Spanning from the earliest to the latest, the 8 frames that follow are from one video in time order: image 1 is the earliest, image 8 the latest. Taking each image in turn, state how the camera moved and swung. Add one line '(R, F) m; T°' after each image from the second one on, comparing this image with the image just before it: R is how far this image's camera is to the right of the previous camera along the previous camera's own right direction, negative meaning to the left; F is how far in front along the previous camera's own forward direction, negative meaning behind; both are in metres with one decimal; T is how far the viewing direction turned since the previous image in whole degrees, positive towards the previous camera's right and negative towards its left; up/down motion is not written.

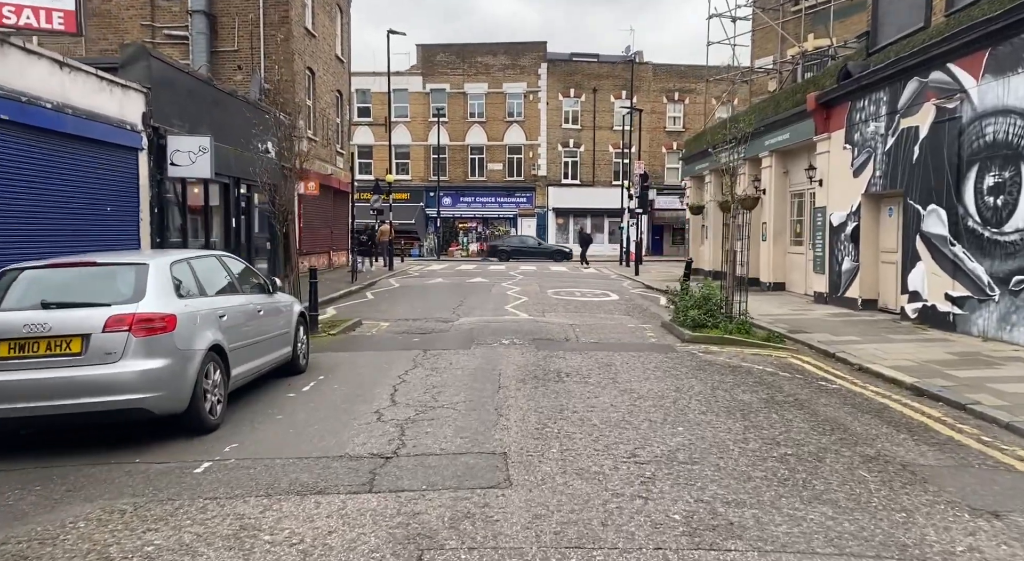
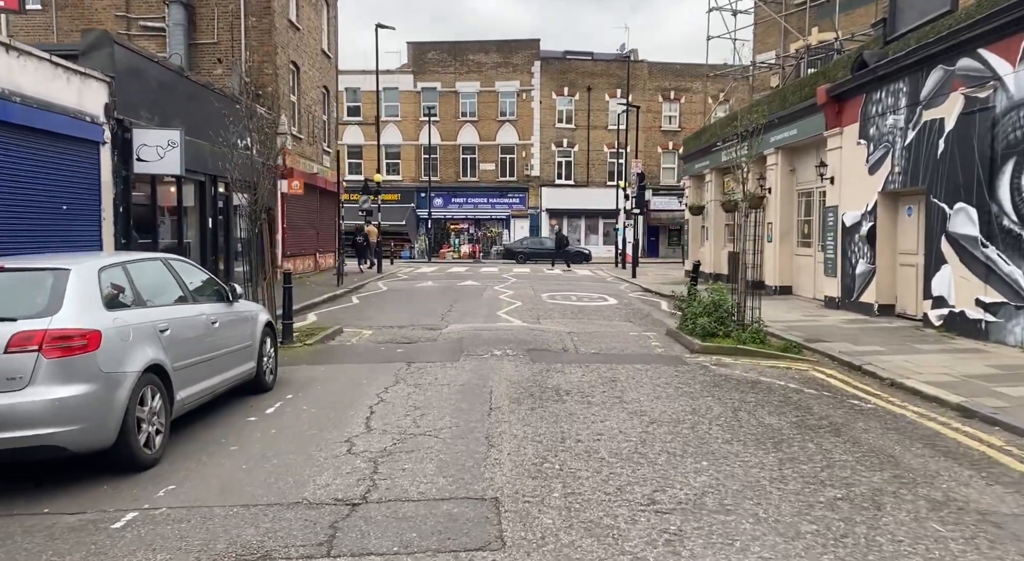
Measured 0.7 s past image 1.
(0.0, +1.0) m; +1°
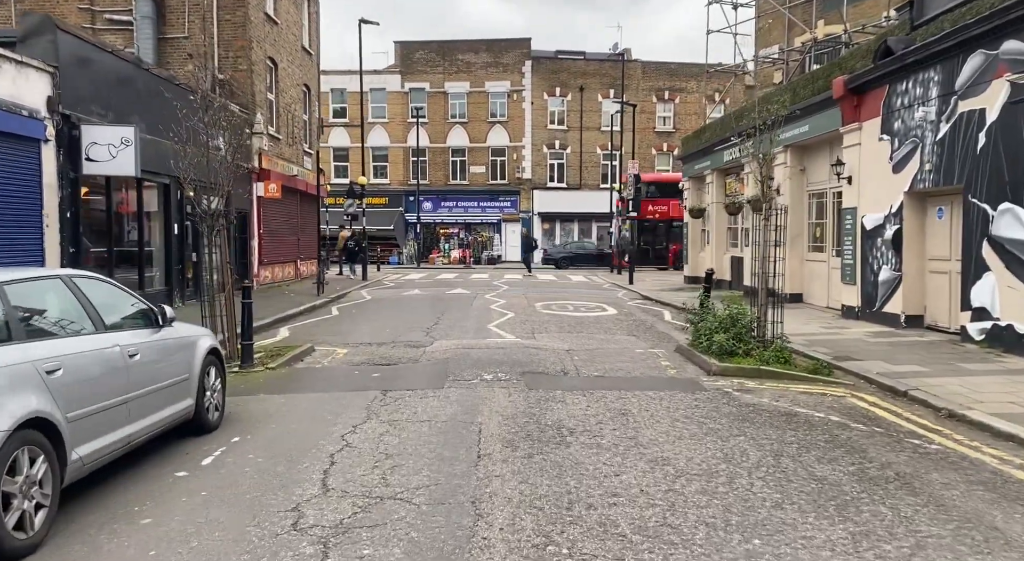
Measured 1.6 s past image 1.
(0.0, +1.3) m; +1°
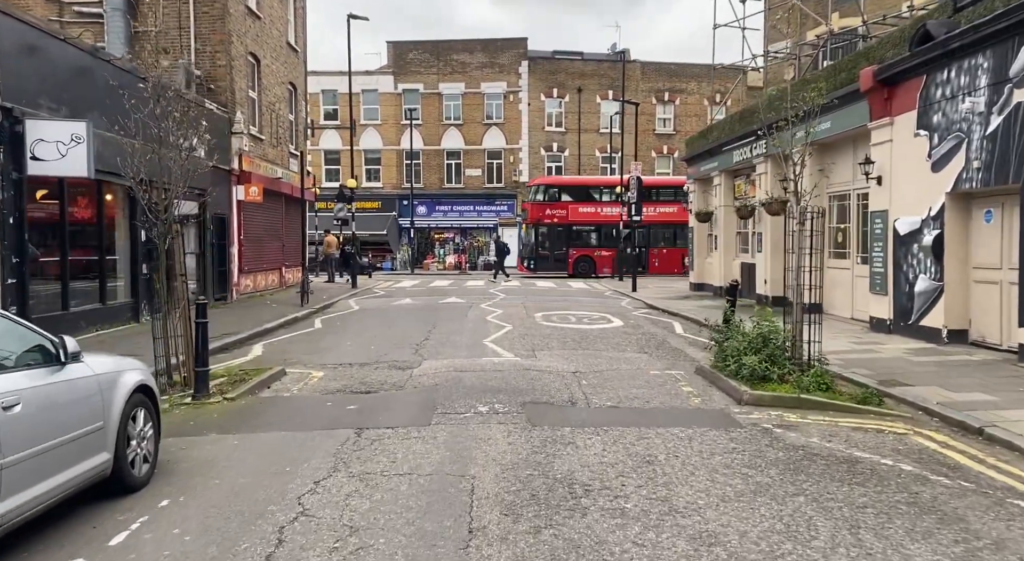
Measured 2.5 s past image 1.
(0.0, +1.3) m; 0°
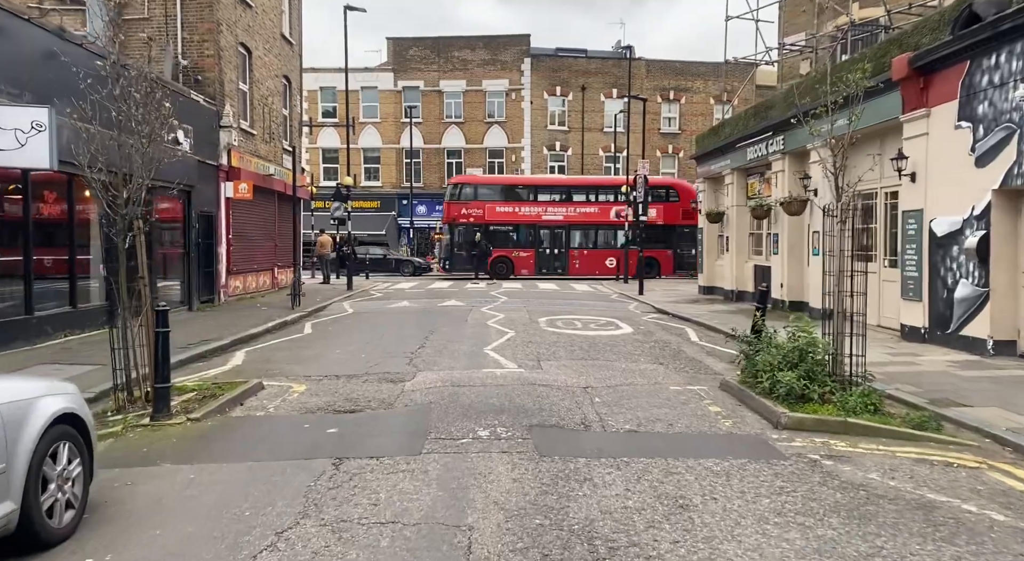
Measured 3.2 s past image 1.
(0.0, +1.0) m; 0°
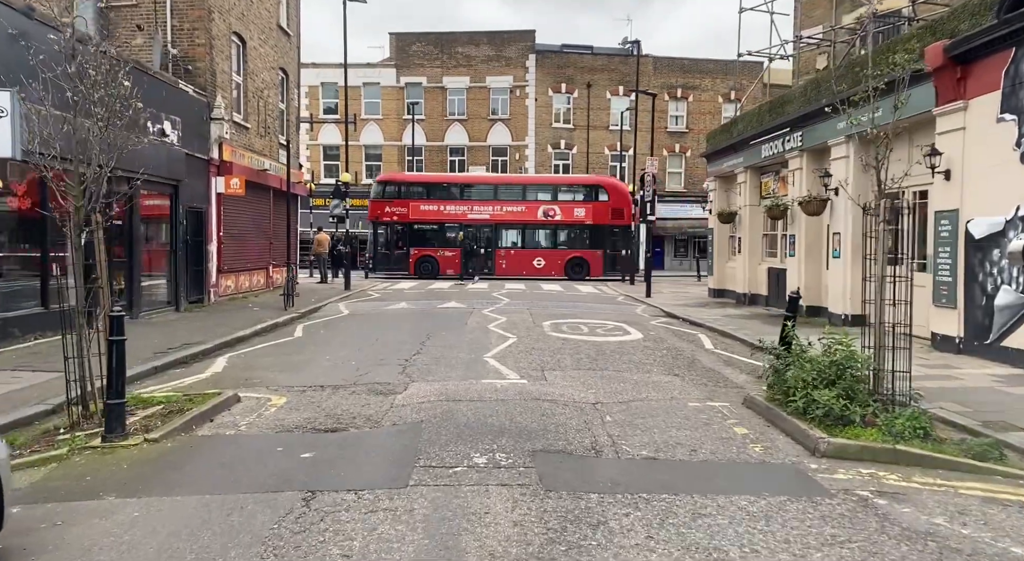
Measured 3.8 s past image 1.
(0.0, +0.8) m; 0°
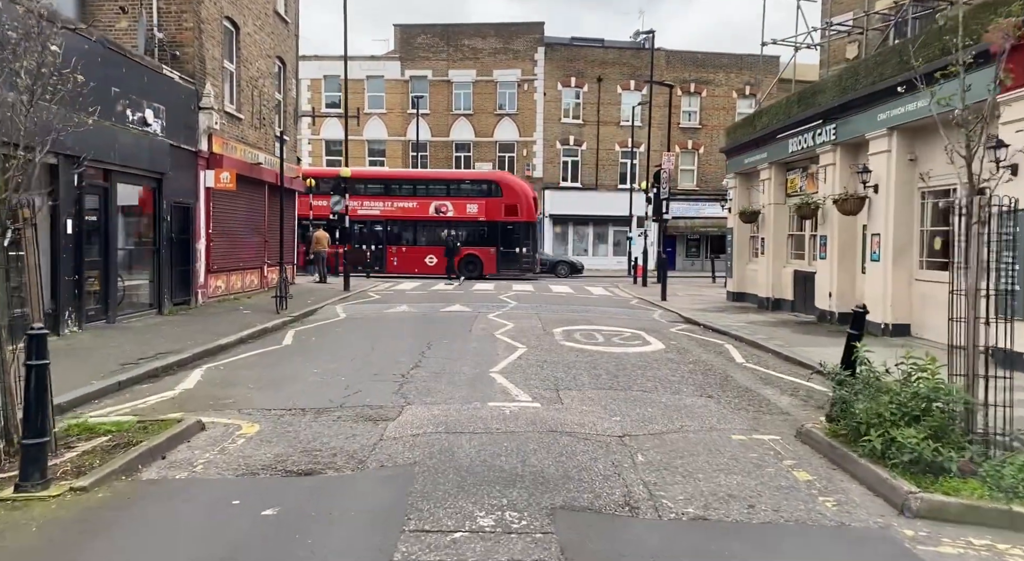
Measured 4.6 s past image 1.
(-0.1, +1.2) m; 0°
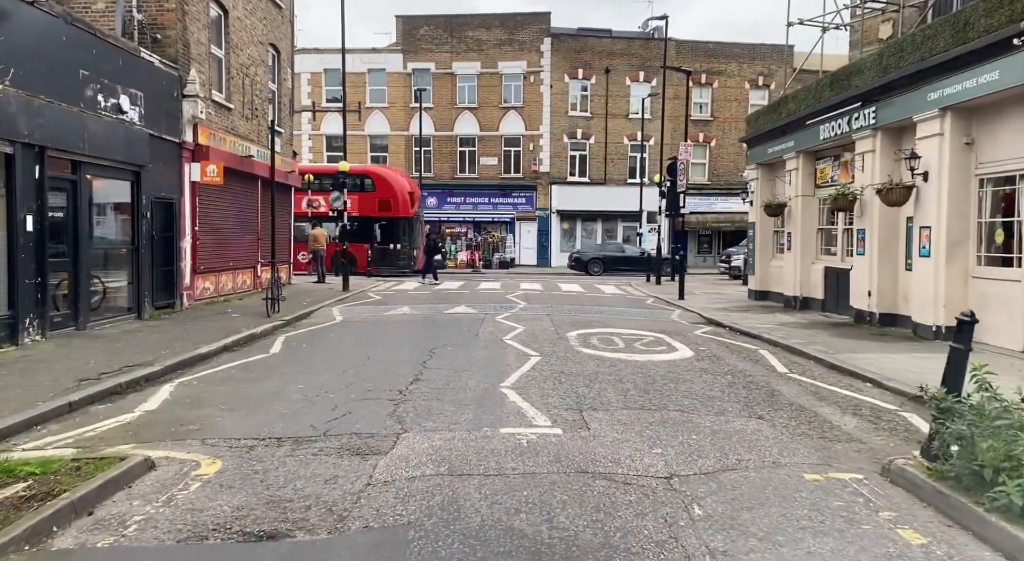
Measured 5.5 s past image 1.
(-0.1, +1.3) m; 0°
